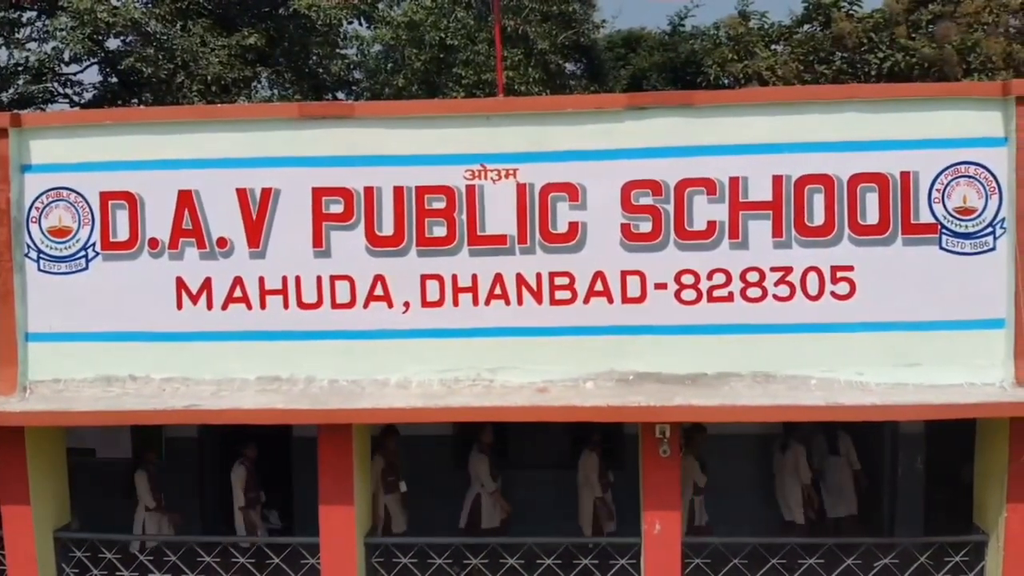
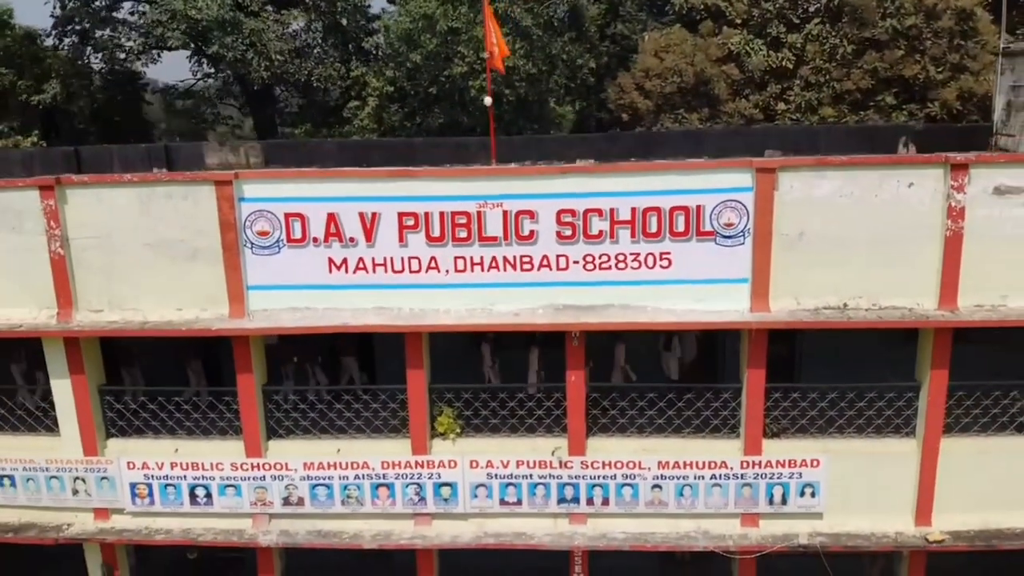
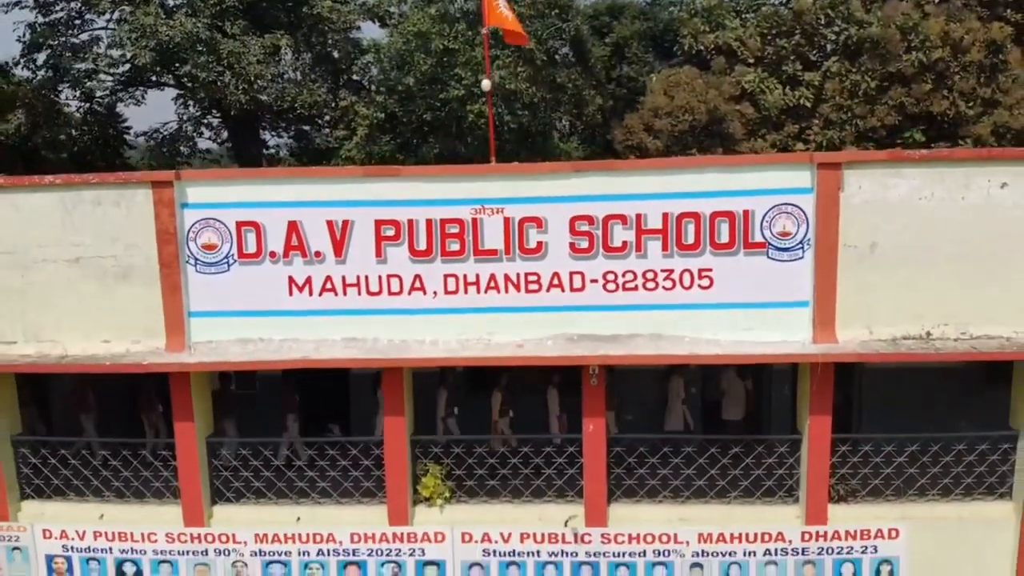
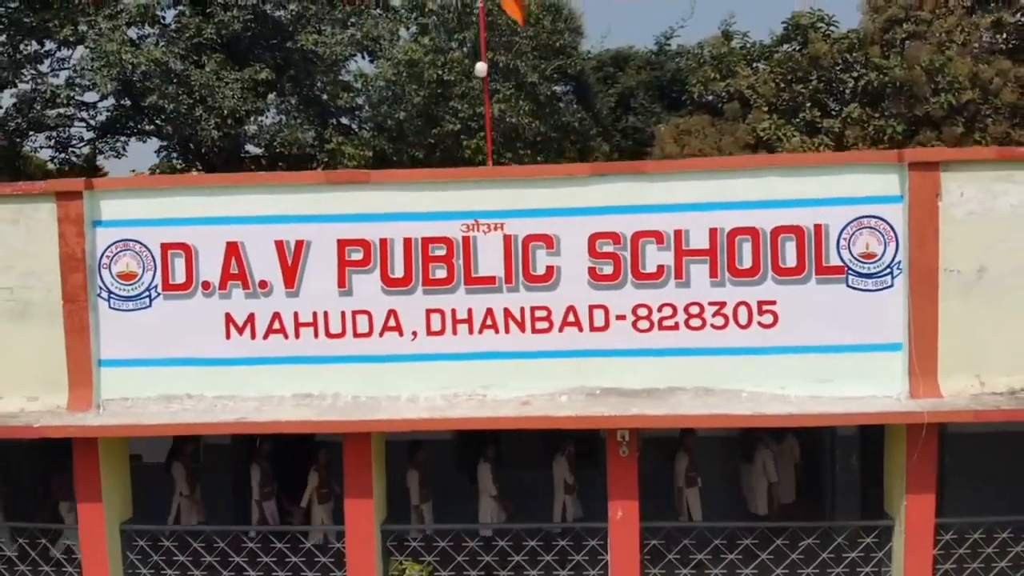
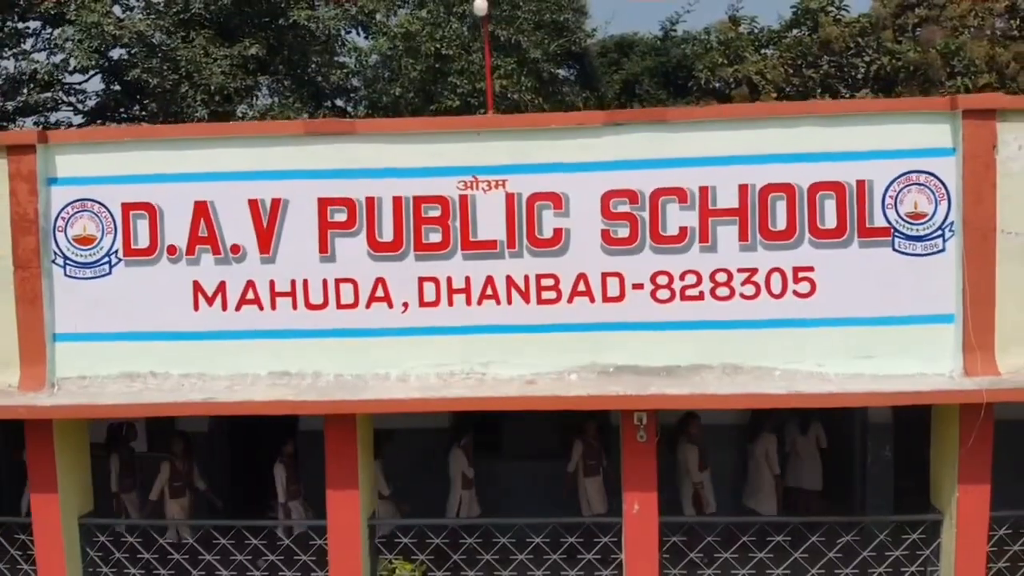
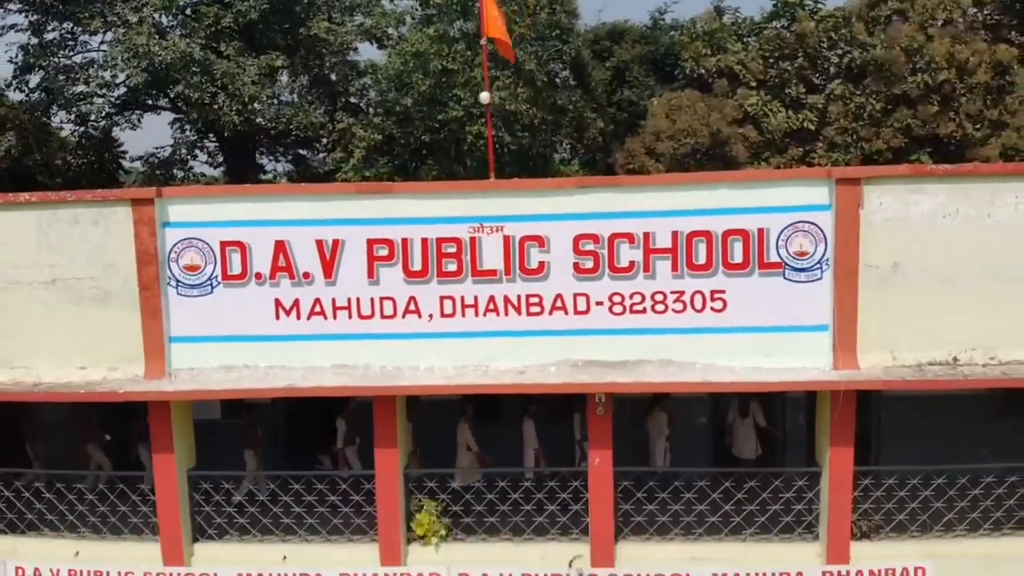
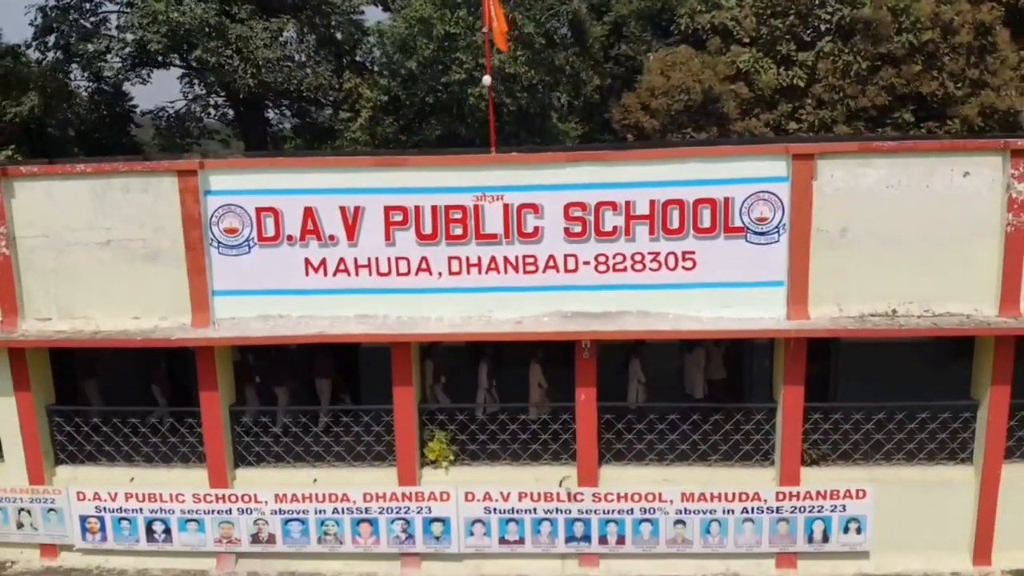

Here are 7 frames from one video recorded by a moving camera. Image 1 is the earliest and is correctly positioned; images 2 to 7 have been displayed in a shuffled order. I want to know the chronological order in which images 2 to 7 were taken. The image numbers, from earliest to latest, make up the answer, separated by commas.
5, 4, 6, 3, 7, 2
